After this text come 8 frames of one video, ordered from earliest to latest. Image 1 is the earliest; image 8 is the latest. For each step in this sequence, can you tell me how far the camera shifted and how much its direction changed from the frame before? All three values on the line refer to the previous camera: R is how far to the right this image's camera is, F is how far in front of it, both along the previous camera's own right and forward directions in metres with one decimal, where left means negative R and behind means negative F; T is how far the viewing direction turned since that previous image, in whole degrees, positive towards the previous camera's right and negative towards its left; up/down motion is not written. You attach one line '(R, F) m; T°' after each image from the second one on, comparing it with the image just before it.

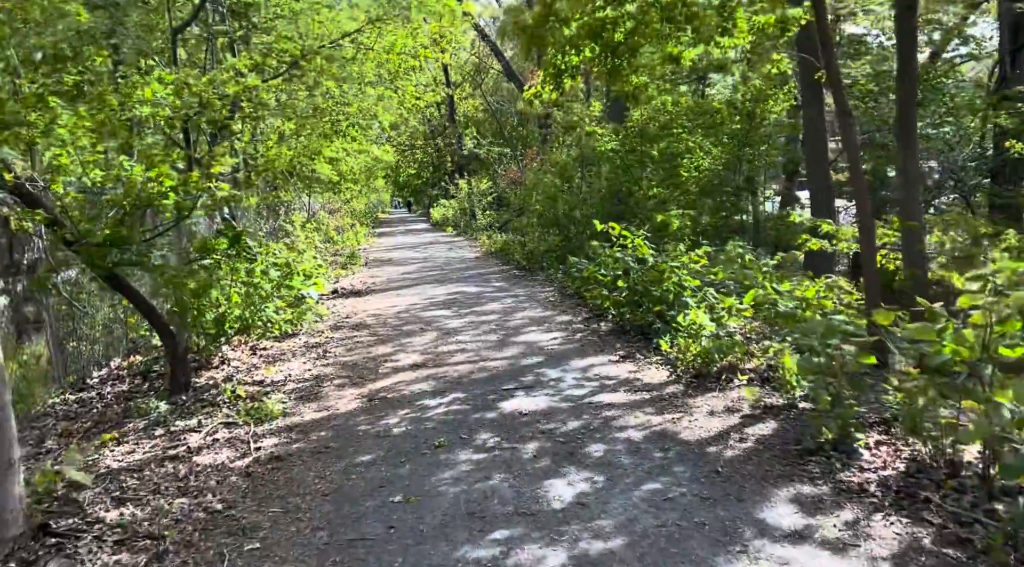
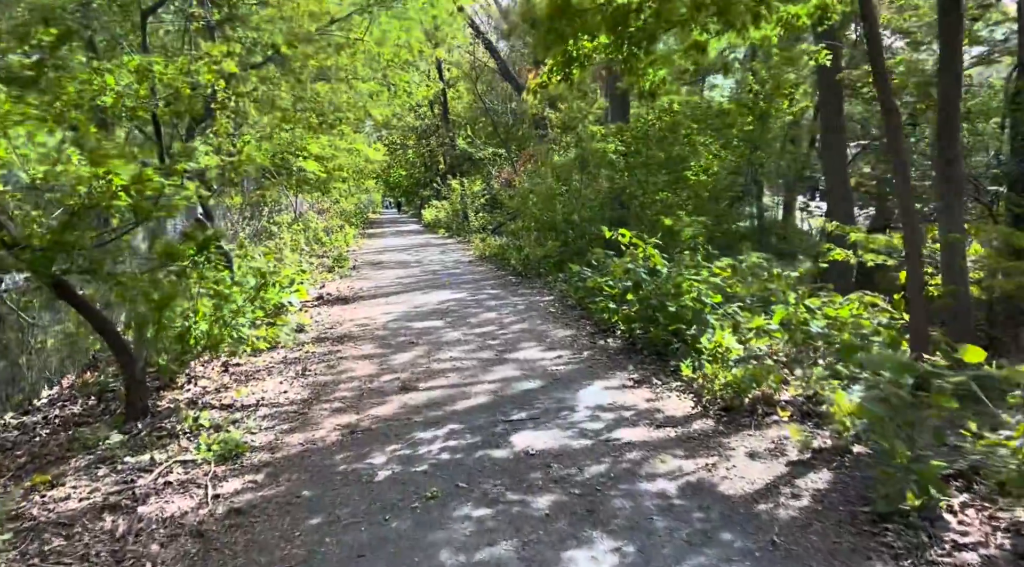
(-0.1, +0.8) m; +1°
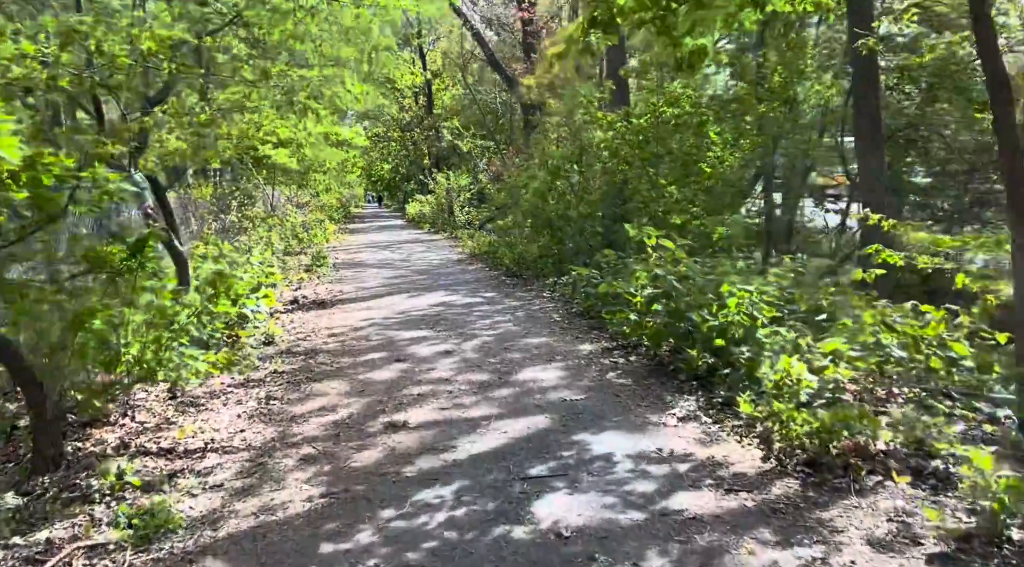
(-0.2, +1.3) m; +1°
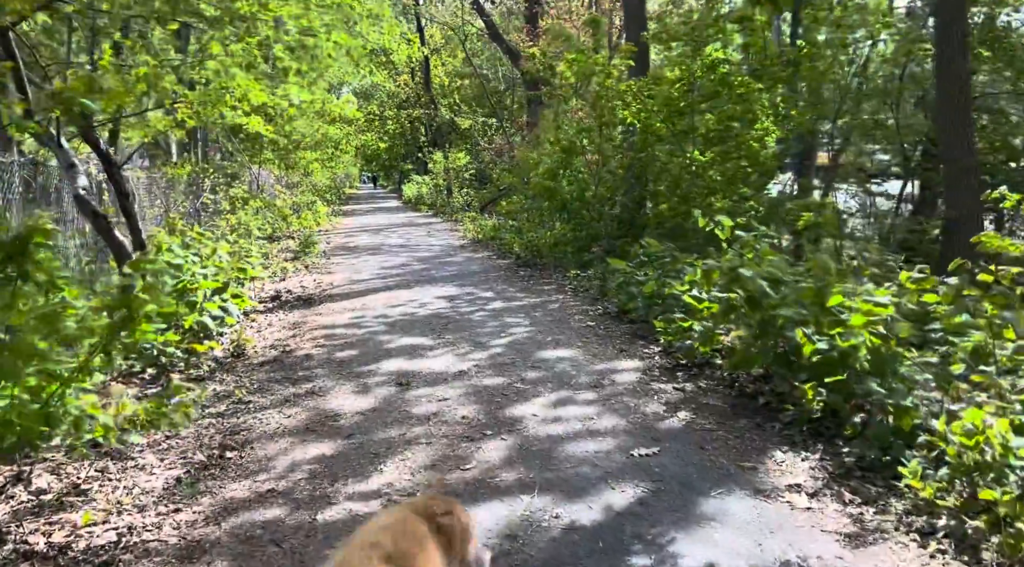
(-0.2, +1.7) m; 0°
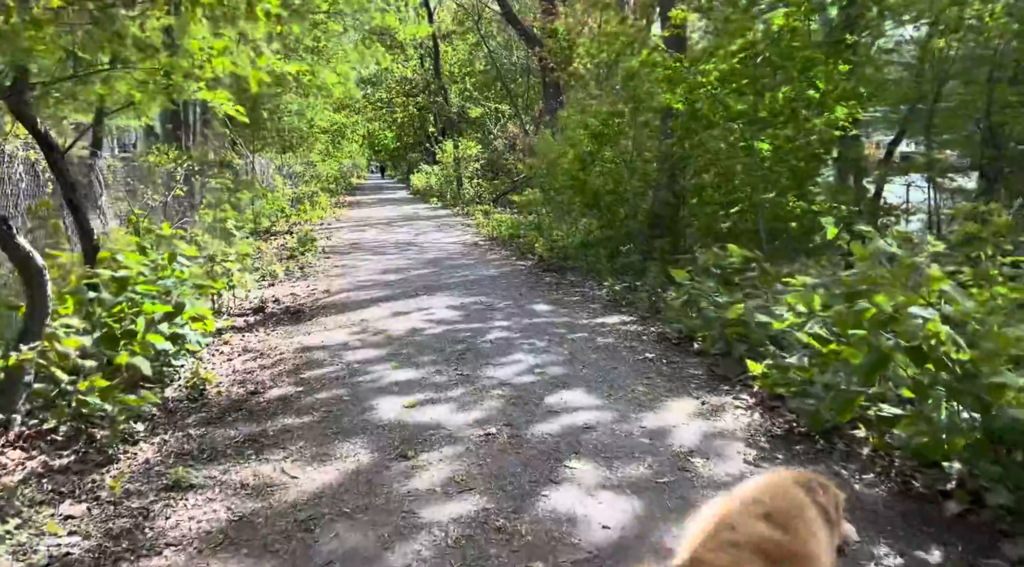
(-0.2, +1.8) m; -1°
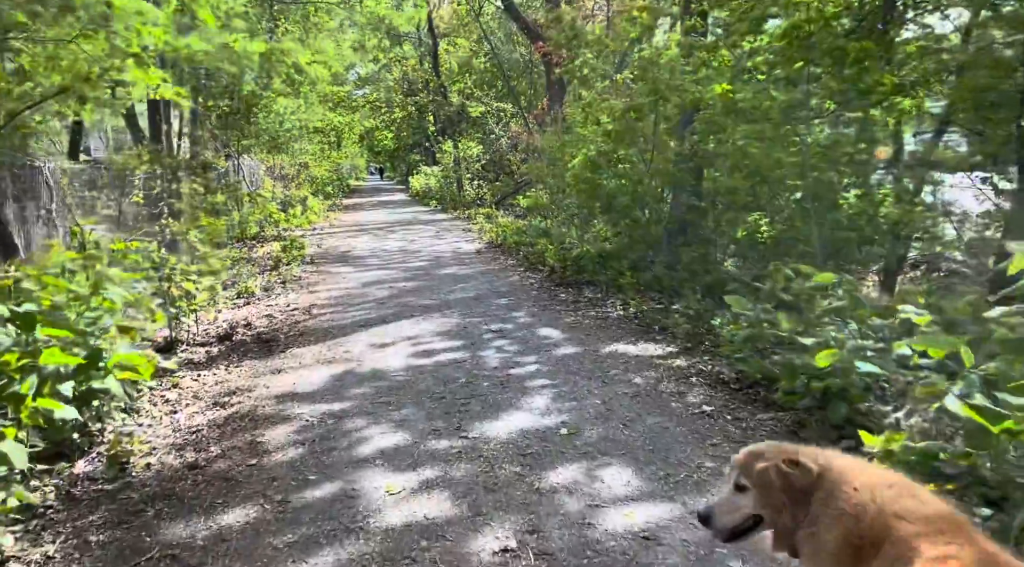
(-0.1, +1.4) m; 0°
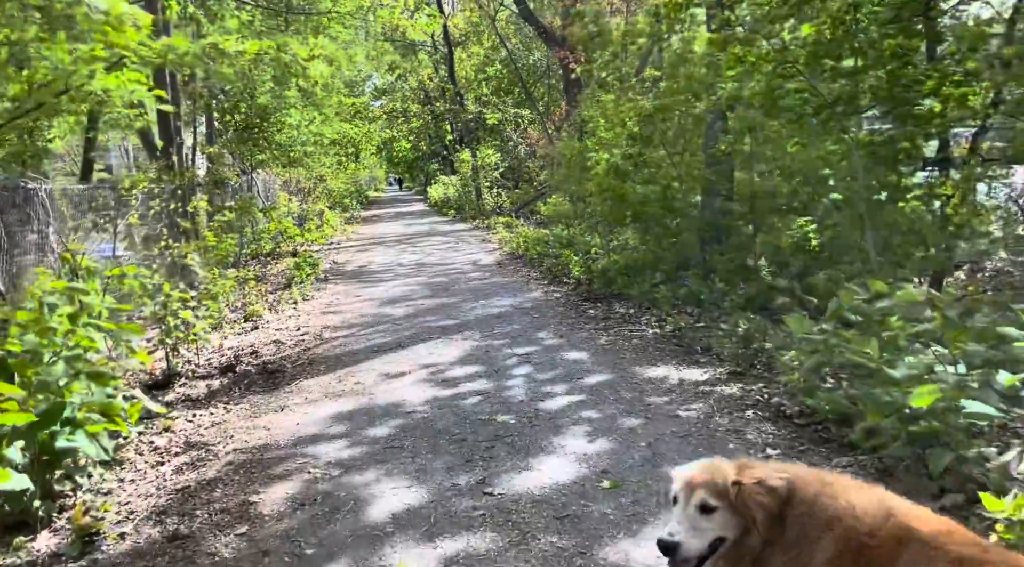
(0.0, +0.7) m; -1°
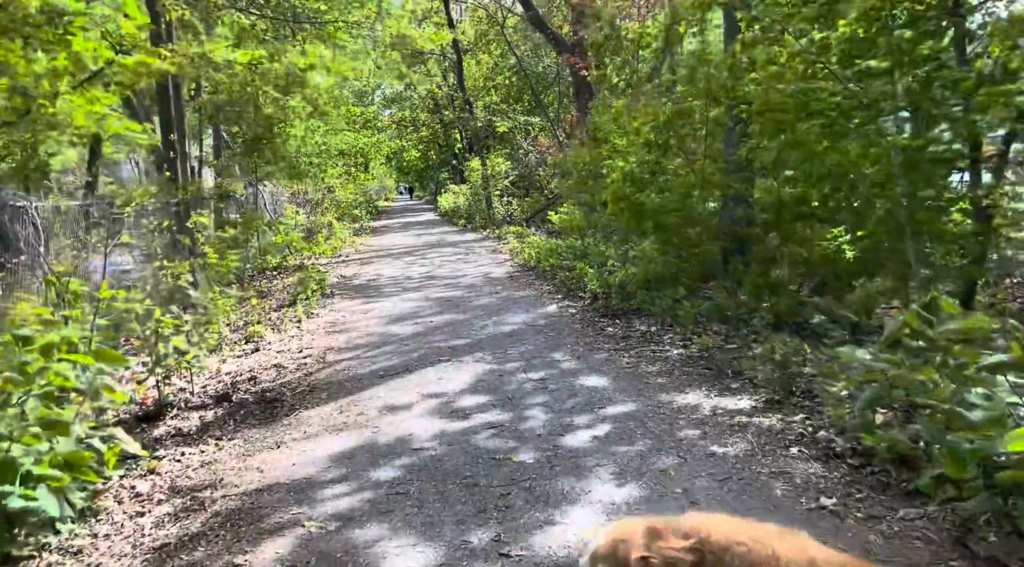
(0.0, +0.5) m; -1°
